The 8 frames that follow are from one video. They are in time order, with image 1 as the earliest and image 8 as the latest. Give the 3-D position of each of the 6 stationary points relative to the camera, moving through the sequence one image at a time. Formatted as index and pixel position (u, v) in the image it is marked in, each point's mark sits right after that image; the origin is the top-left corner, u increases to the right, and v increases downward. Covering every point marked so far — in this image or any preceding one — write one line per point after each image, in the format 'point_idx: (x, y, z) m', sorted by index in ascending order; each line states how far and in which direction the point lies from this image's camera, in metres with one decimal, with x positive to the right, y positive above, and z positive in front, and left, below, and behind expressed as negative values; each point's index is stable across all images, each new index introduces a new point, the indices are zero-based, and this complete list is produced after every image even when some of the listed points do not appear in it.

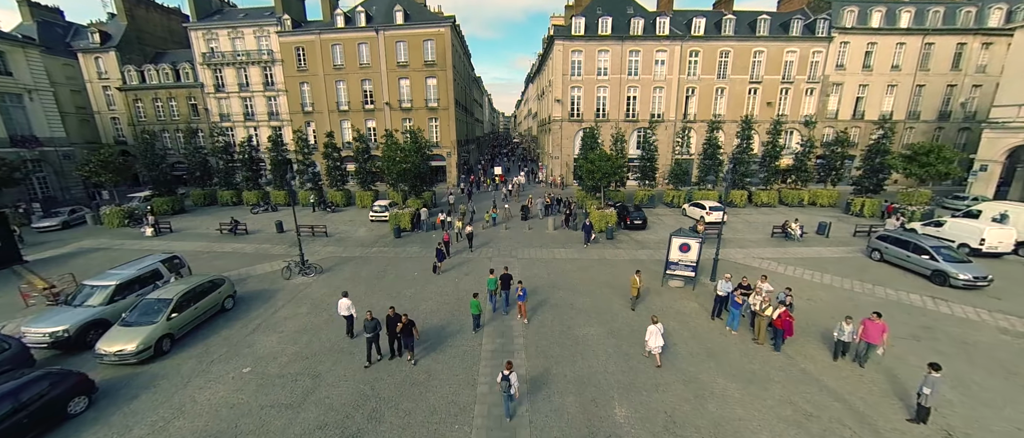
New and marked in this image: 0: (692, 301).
0: (+7.1, -3.3, +12.2) m
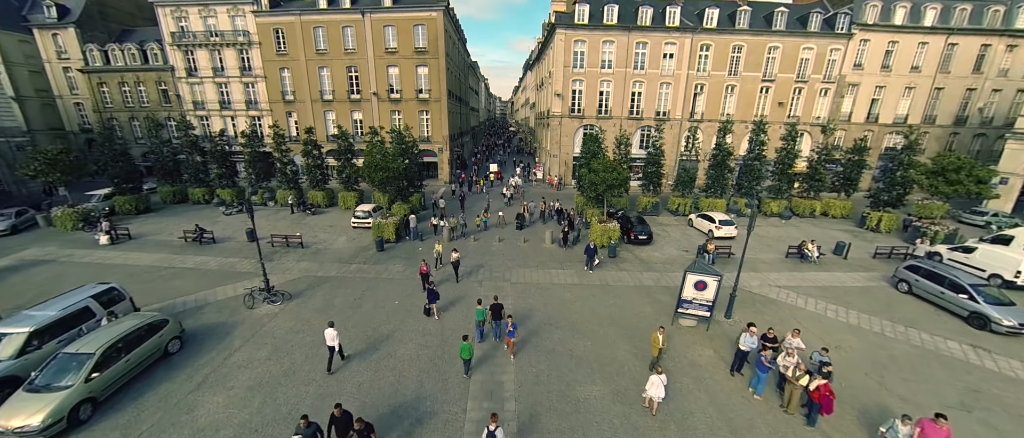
0: (+6.8, -4.5, +10.9) m
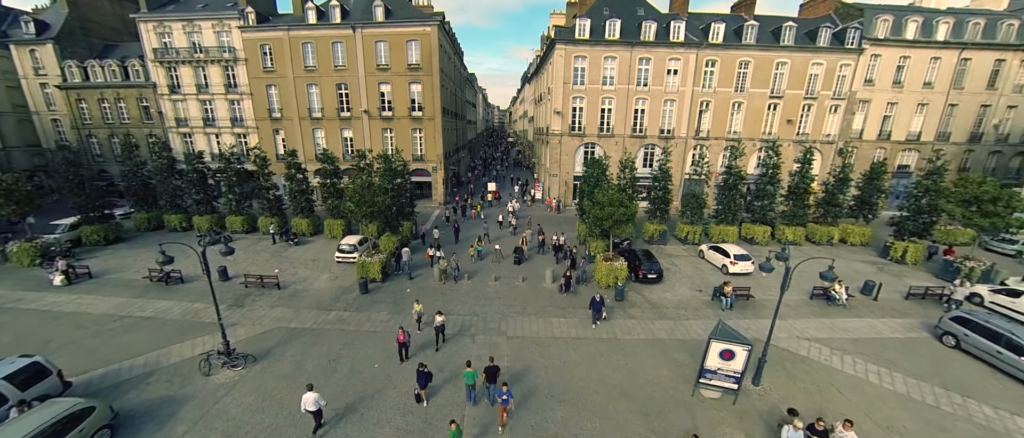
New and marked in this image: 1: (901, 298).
0: (+6.7, -6.3, +9.2) m
1: (+20.2, -4.1, +16.0) m
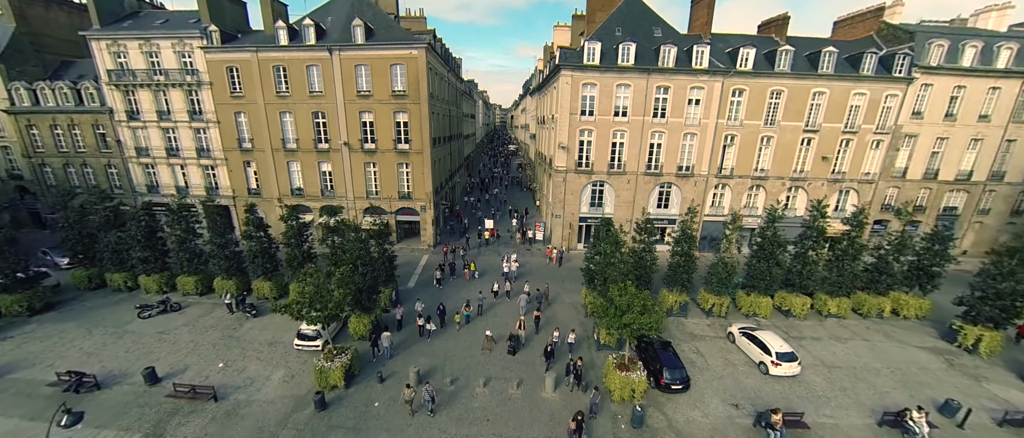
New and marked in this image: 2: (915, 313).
0: (+6.3, -10.7, +6.0) m
1: (+19.9, -8.5, +12.7) m
2: (+25.2, -5.9, +19.3) m
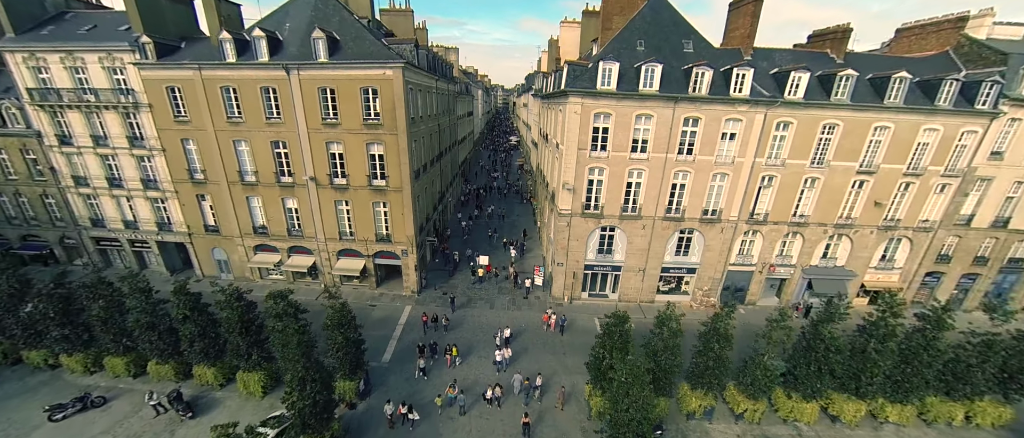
0: (+5.6, -15.9, +3.0) m
1: (+19.2, -13.5, +9.5) m
2: (+24.6, -10.5, +15.8) m
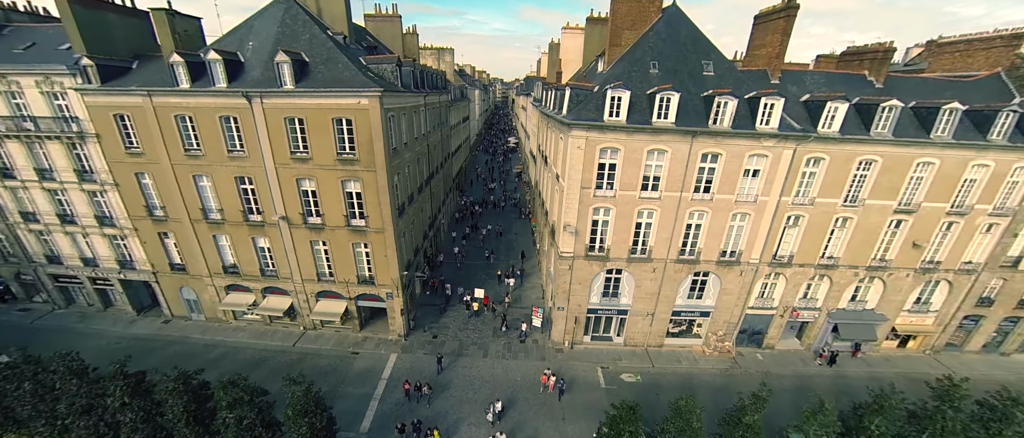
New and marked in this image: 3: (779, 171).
0: (+5.2, -19.3, +1.2) m
1: (+18.9, -16.7, +7.5) m
2: (+24.3, -13.6, +13.7) m
3: (+16.0, +2.9, +18.5) m
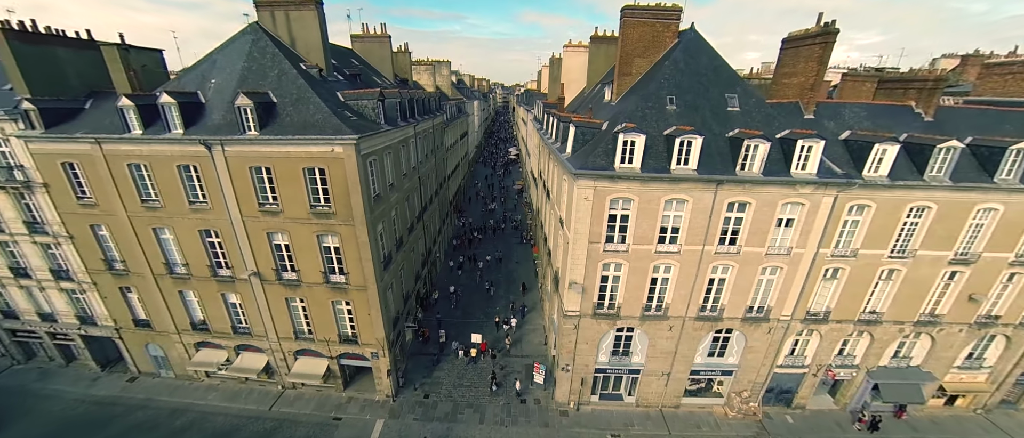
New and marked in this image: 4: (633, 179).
0: (+5.1, -22.4, -1.2) m
1: (+18.8, -19.7, +5.0) m
2: (+24.2, -16.5, +11.2) m
3: (+15.9, -0.2, +16.0) m
4: (+5.9, +1.9, +15.1) m
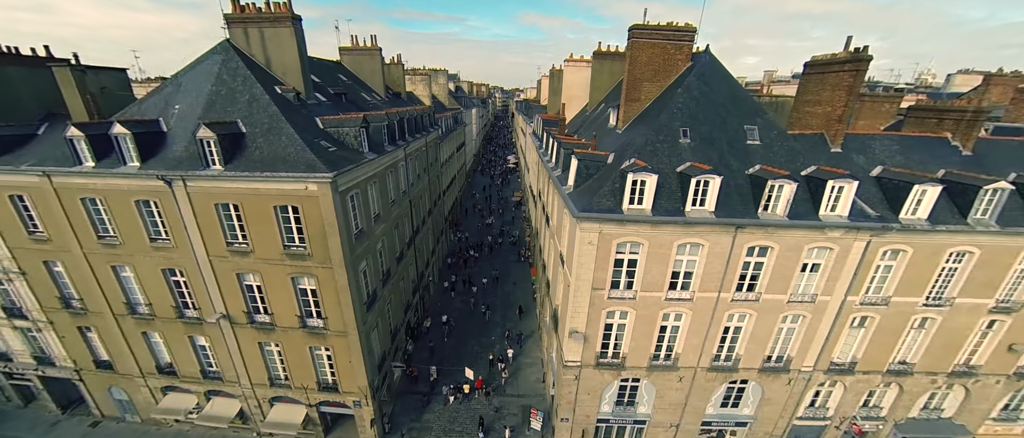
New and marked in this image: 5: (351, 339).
0: (+4.7, -24.5, -2.9) m
1: (+18.4, -21.9, +3.3) m
2: (+23.9, -18.8, +9.5) m
3: (+15.6, -2.4, +14.4) m
4: (+5.6, -0.2, +13.5) m
5: (-8.5, -6.3, +16.3) m
